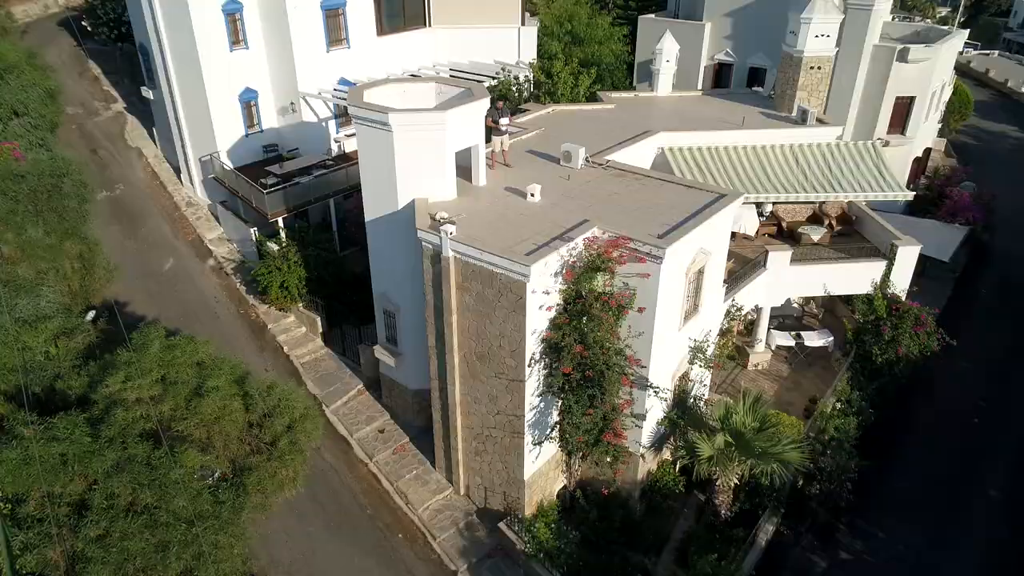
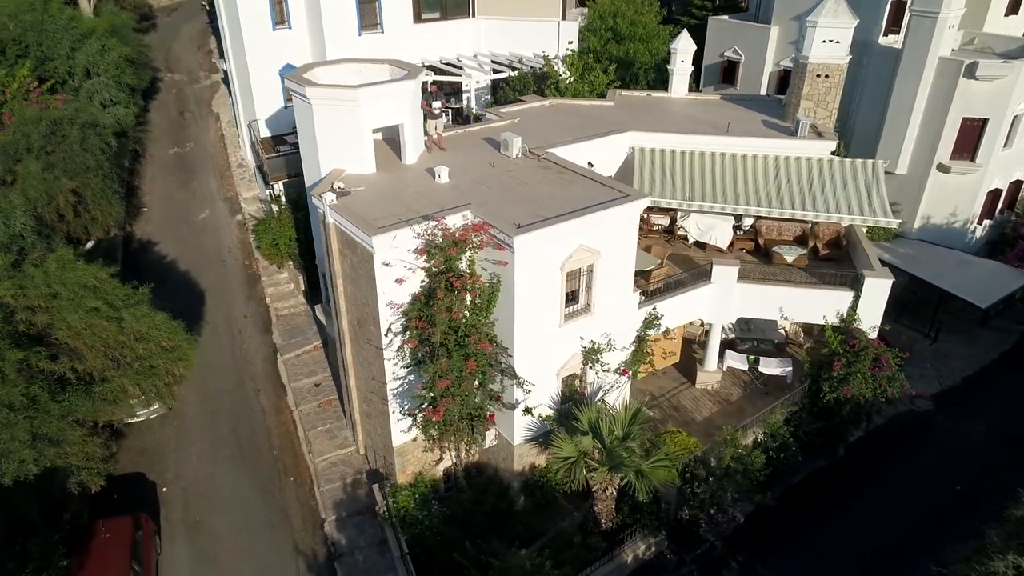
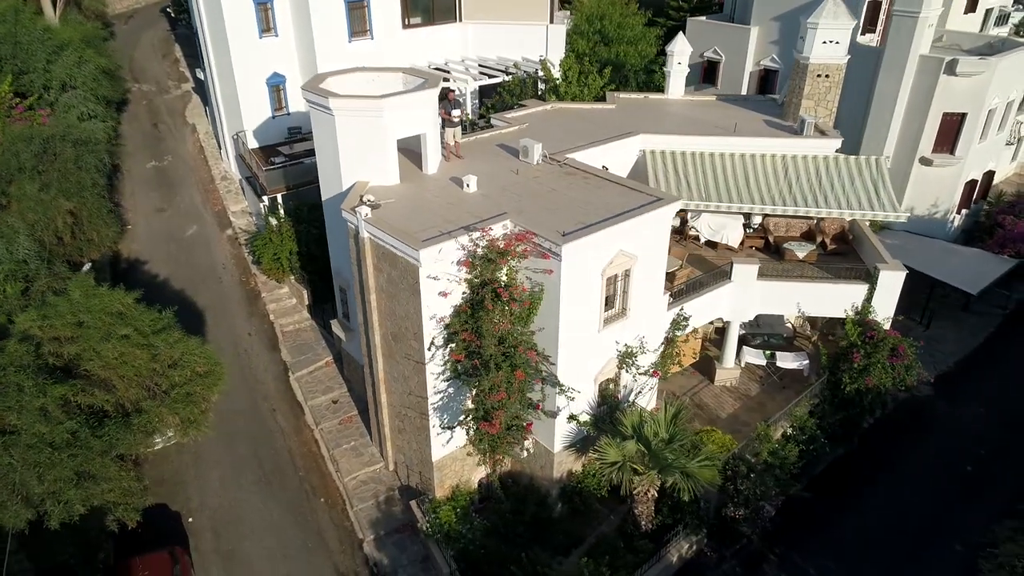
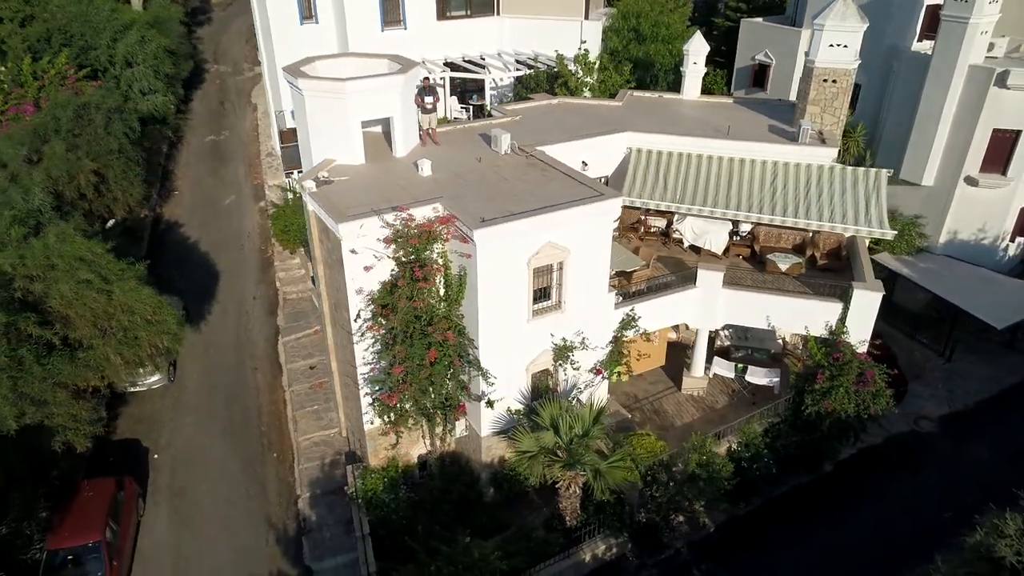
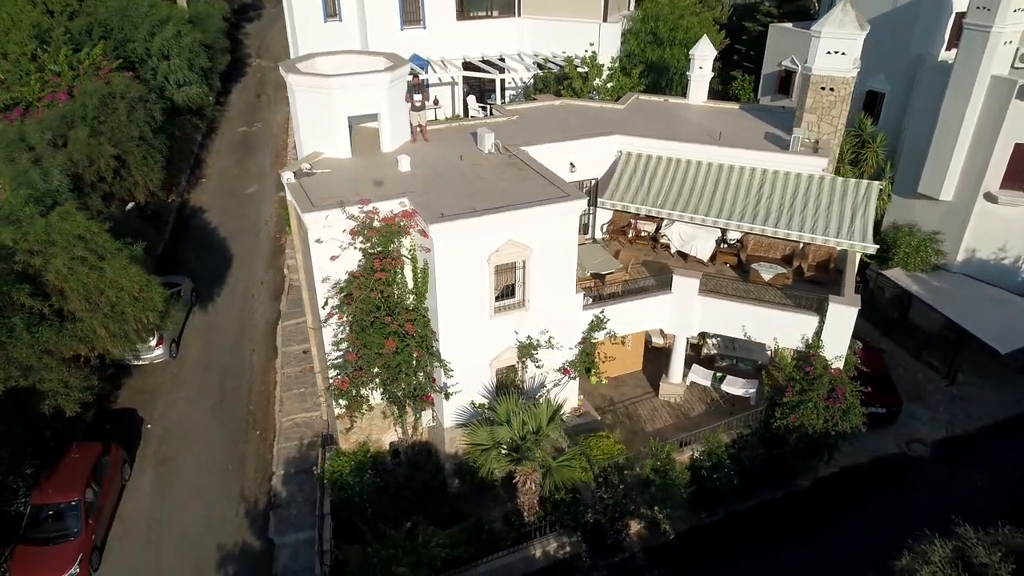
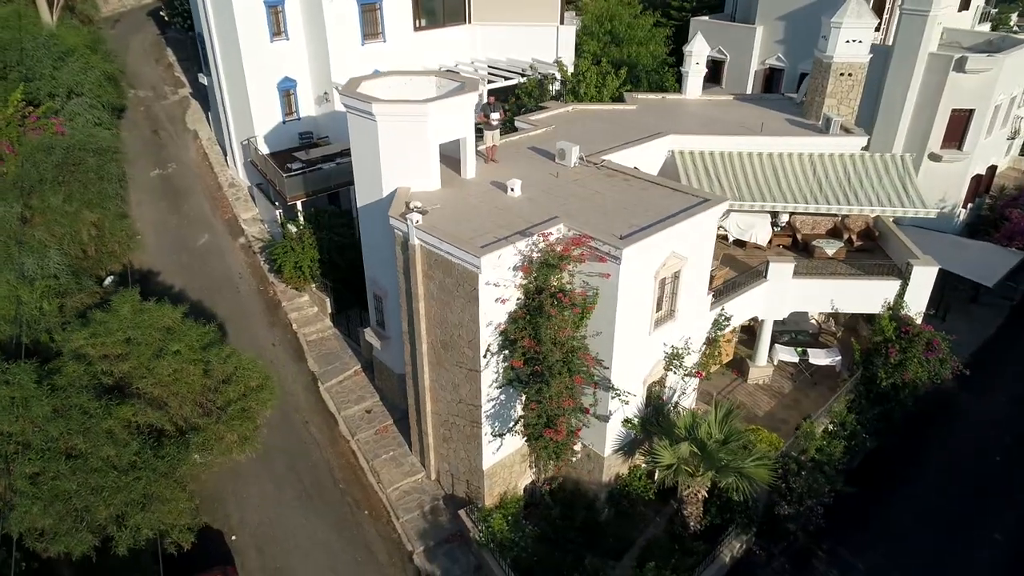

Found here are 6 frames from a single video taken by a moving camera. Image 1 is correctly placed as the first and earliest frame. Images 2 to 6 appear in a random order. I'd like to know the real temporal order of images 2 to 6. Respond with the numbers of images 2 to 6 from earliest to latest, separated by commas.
6, 3, 2, 4, 5
